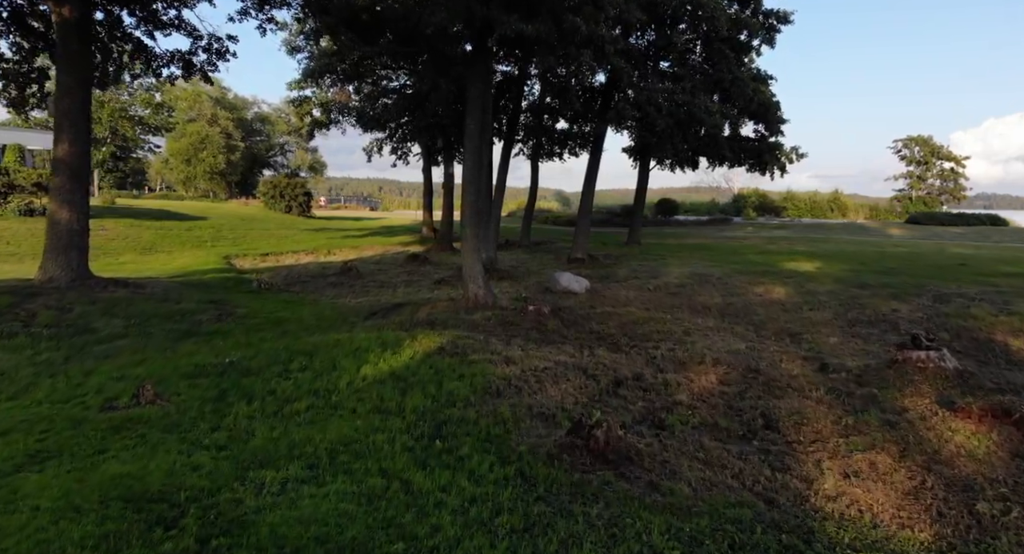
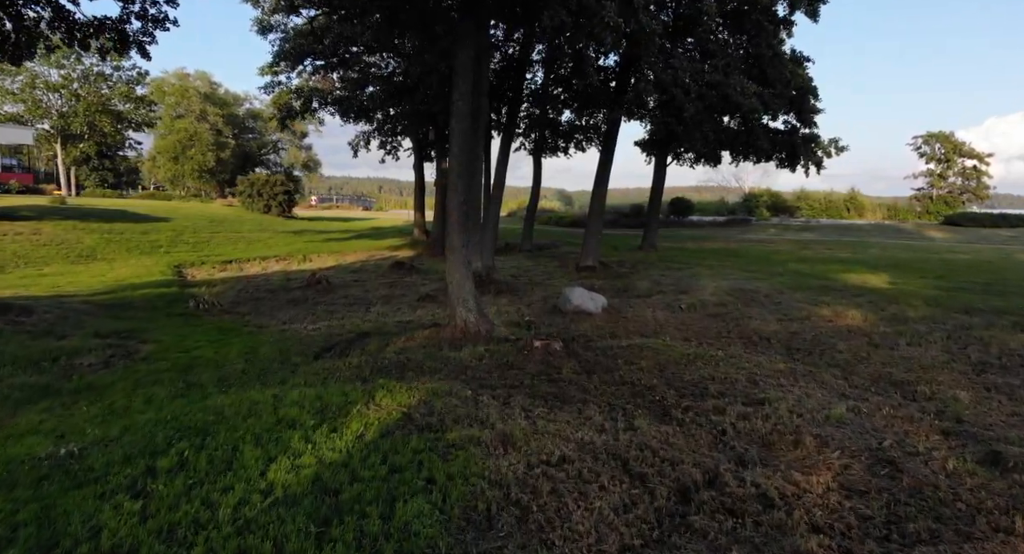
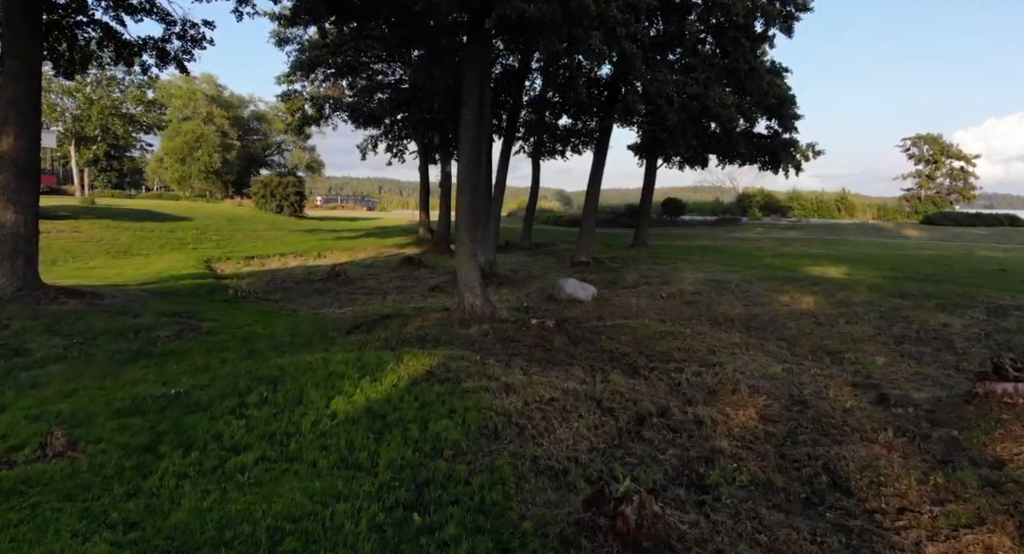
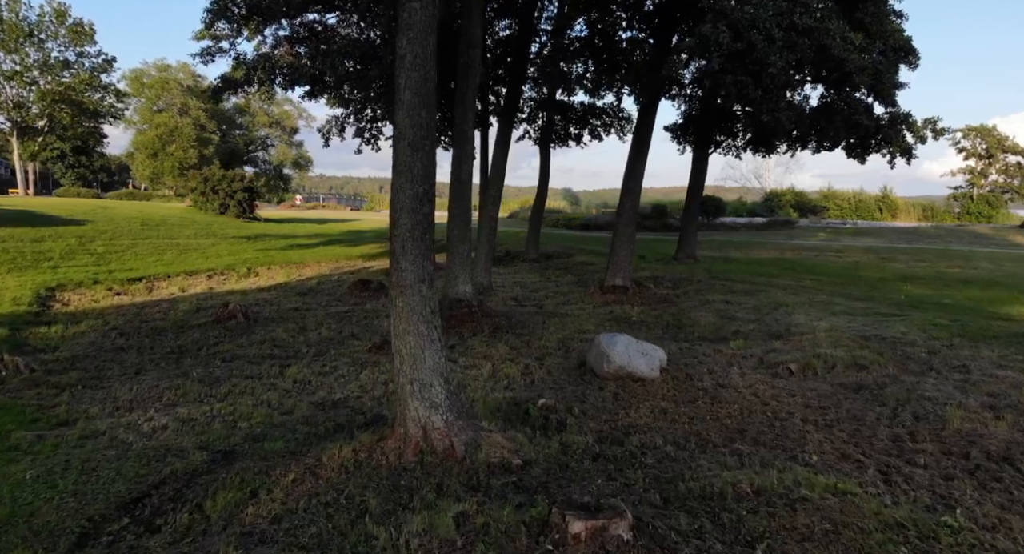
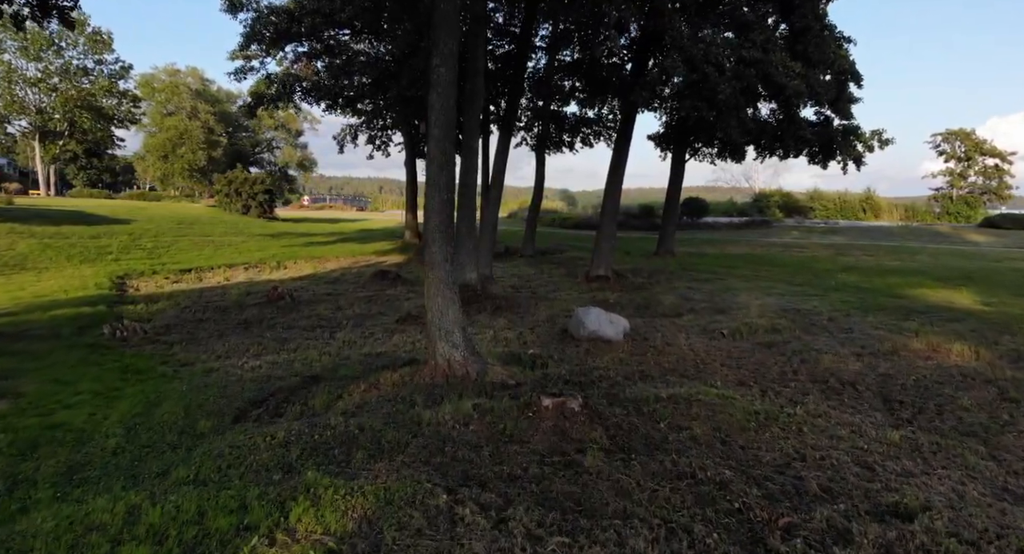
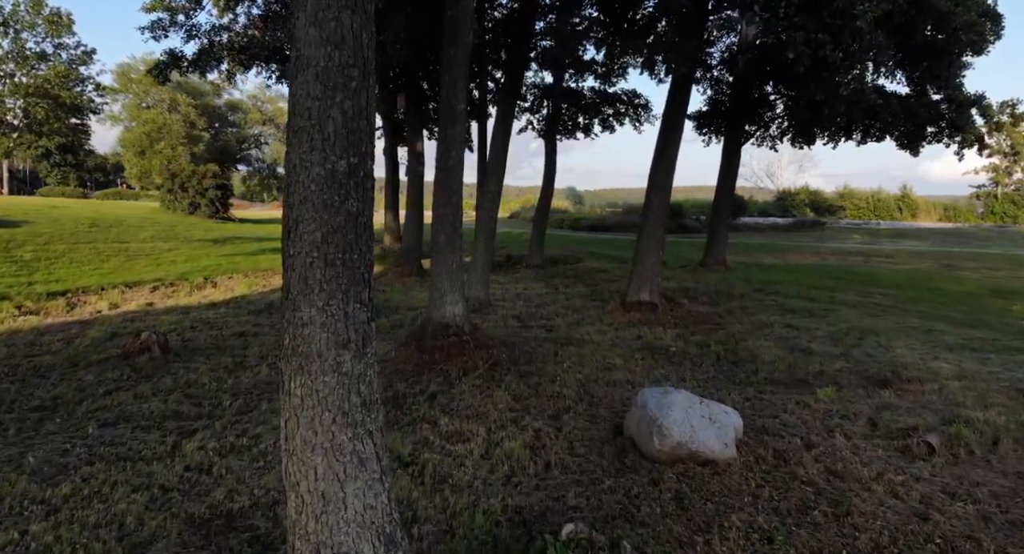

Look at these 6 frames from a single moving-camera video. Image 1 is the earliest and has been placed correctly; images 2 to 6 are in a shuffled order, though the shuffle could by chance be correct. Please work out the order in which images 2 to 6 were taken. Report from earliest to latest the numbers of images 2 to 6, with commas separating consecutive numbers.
3, 2, 5, 4, 6
